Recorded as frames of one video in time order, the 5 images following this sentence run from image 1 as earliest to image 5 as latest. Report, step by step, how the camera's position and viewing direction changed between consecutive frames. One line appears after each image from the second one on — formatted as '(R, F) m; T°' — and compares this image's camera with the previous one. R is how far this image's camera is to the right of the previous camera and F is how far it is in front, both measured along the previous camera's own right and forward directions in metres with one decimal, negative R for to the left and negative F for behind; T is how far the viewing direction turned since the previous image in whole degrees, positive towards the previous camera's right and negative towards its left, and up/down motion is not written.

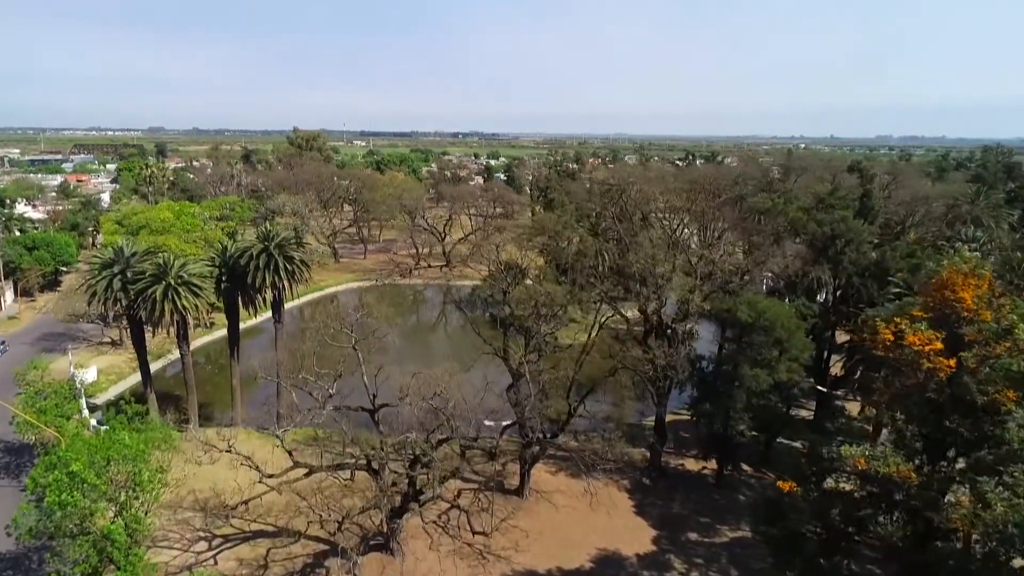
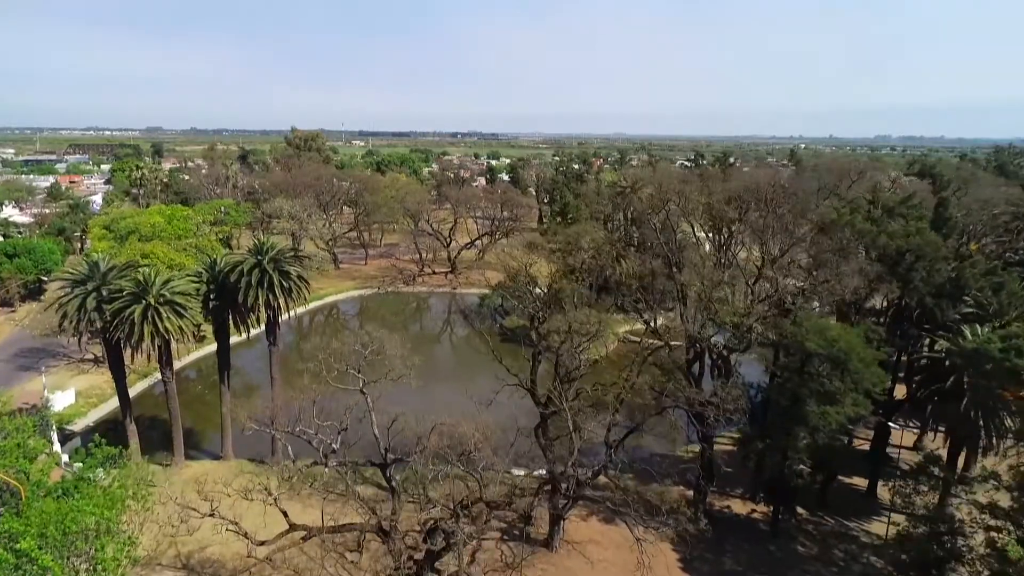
(-0.7, +2.4) m; 0°
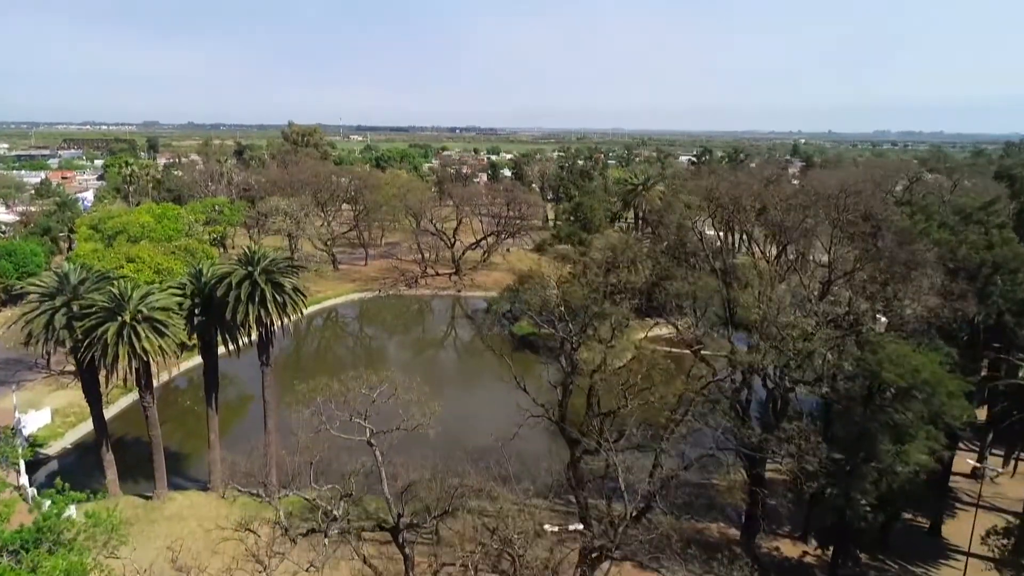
(-0.6, +2.1) m; 0°
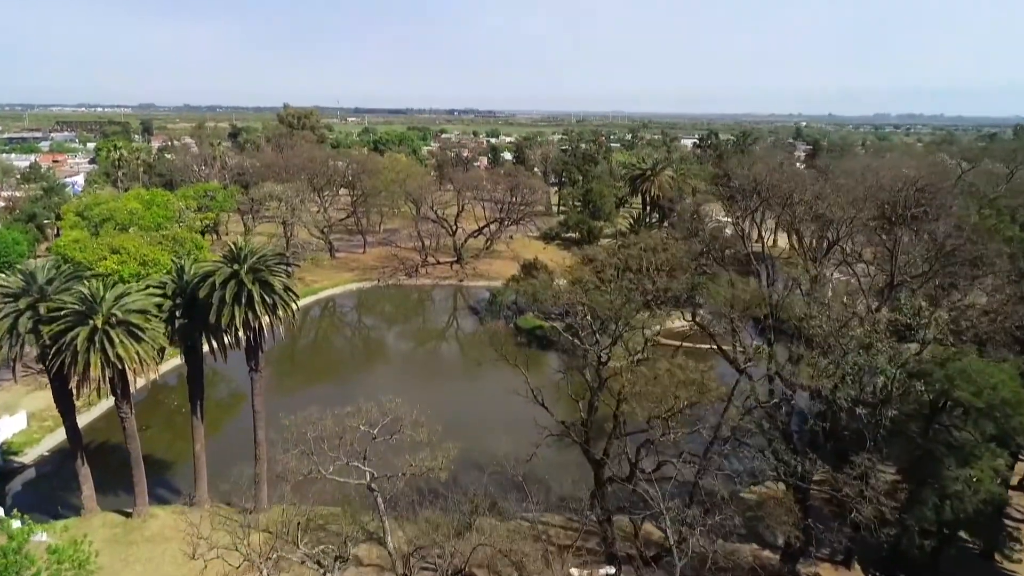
(-0.4, +1.6) m; 0°
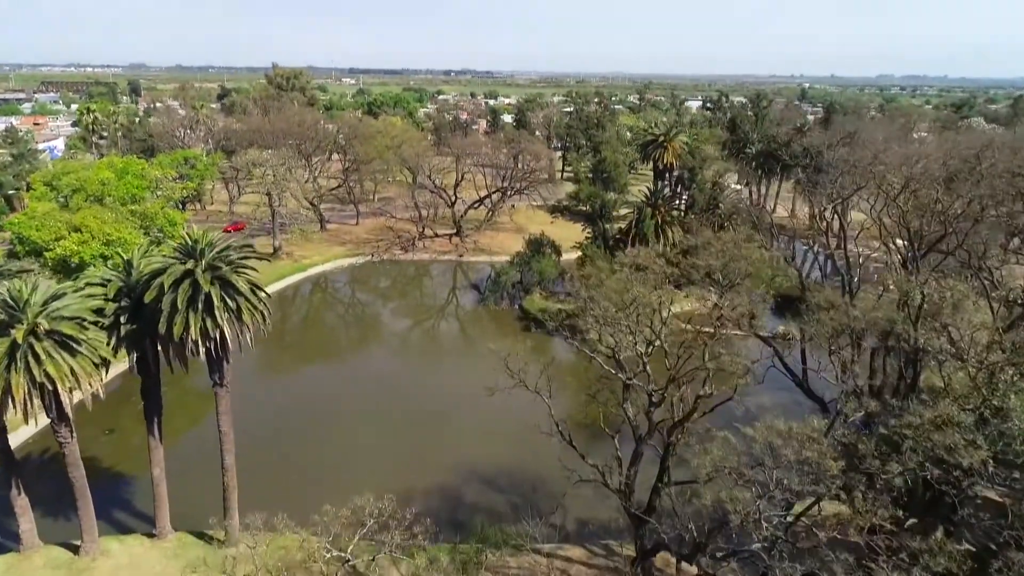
(-0.3, +2.8) m; 0°
